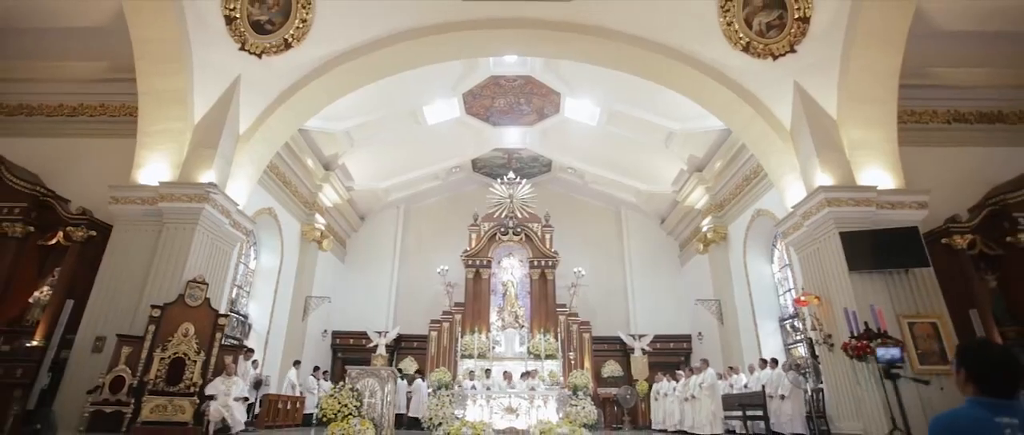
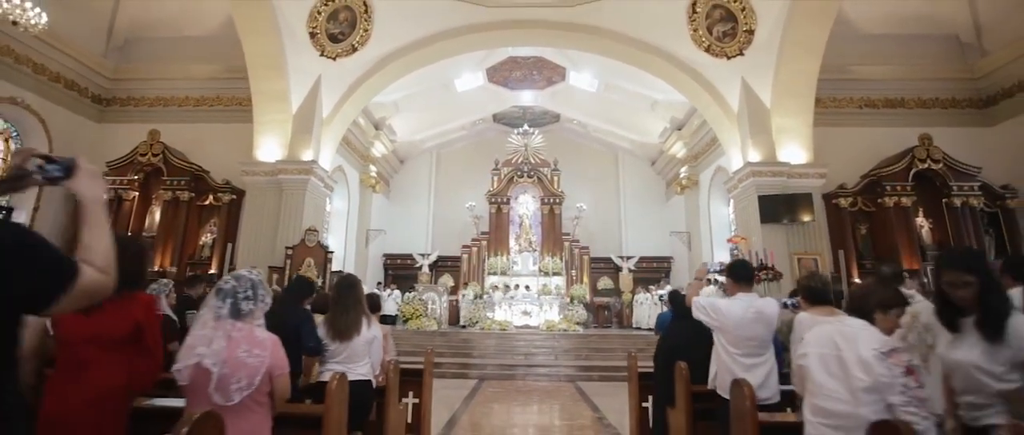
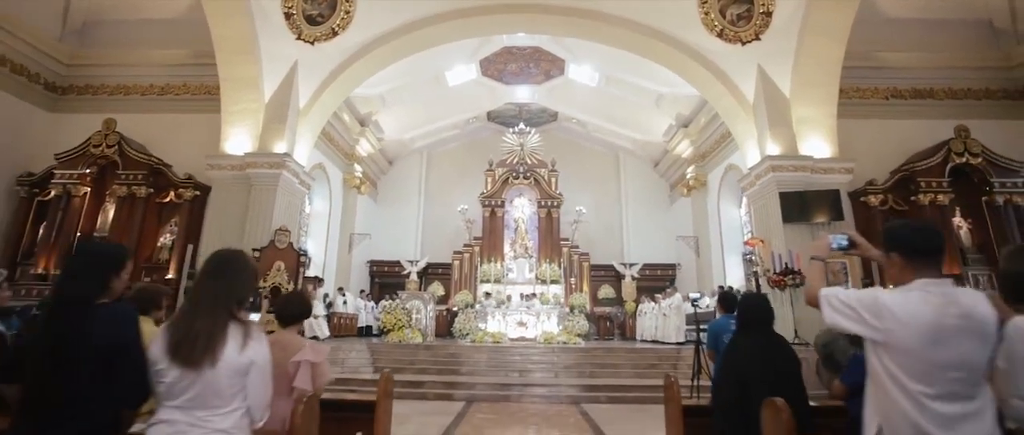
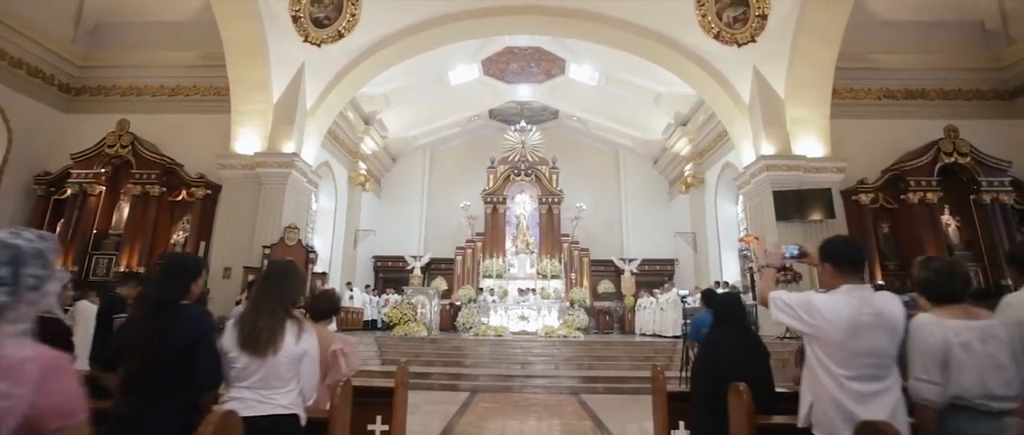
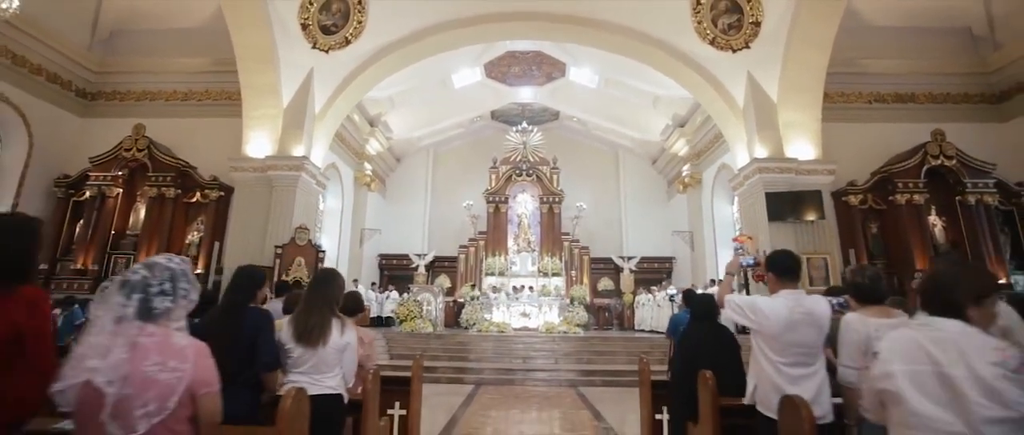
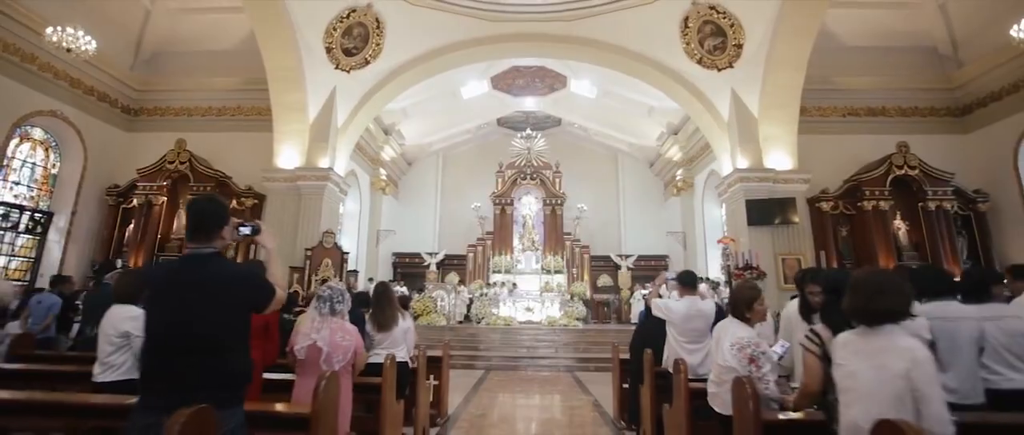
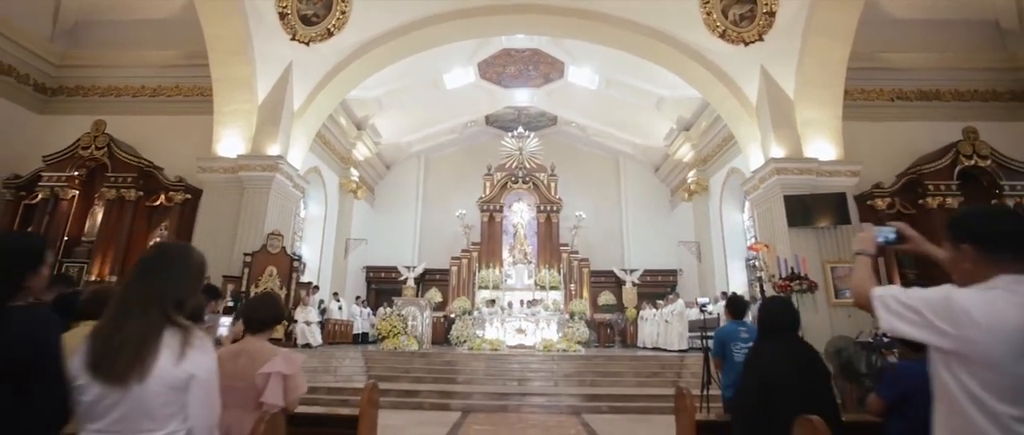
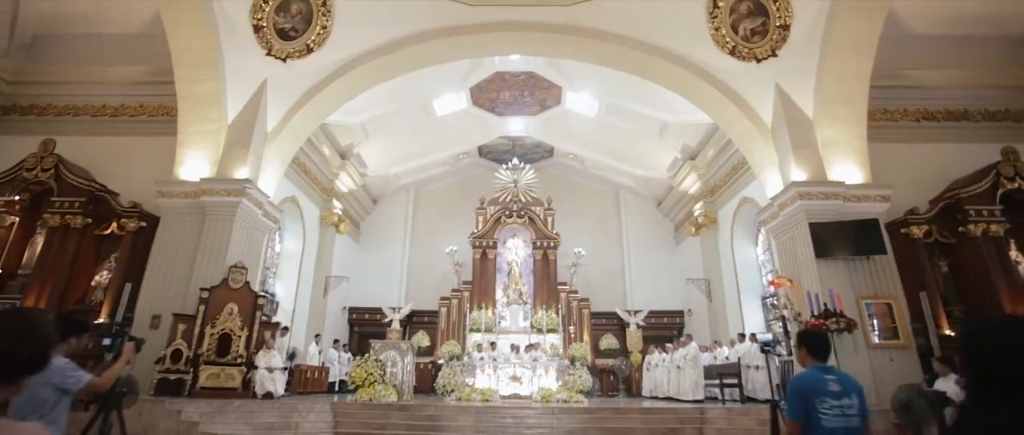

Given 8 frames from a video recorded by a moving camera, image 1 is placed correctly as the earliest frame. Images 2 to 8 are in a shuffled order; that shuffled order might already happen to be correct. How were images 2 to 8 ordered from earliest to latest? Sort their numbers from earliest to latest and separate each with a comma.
8, 7, 3, 4, 5, 2, 6
